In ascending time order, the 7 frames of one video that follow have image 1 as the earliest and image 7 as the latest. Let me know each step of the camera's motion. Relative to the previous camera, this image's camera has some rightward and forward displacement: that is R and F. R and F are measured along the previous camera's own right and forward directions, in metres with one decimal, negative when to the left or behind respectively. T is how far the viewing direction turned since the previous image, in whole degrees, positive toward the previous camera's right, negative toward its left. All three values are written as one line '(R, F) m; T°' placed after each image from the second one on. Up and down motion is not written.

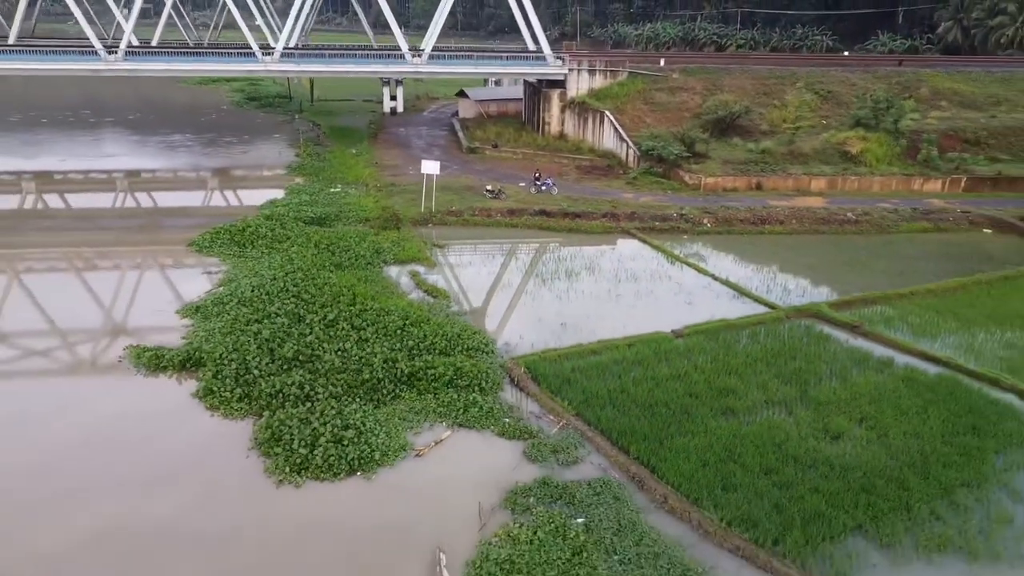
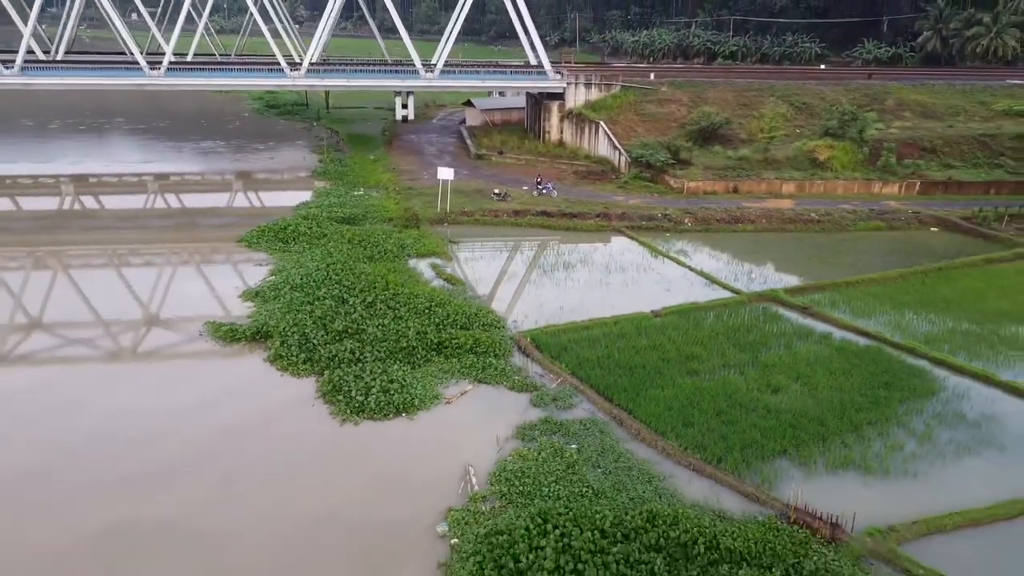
(-0.1, -1.6) m; 0°
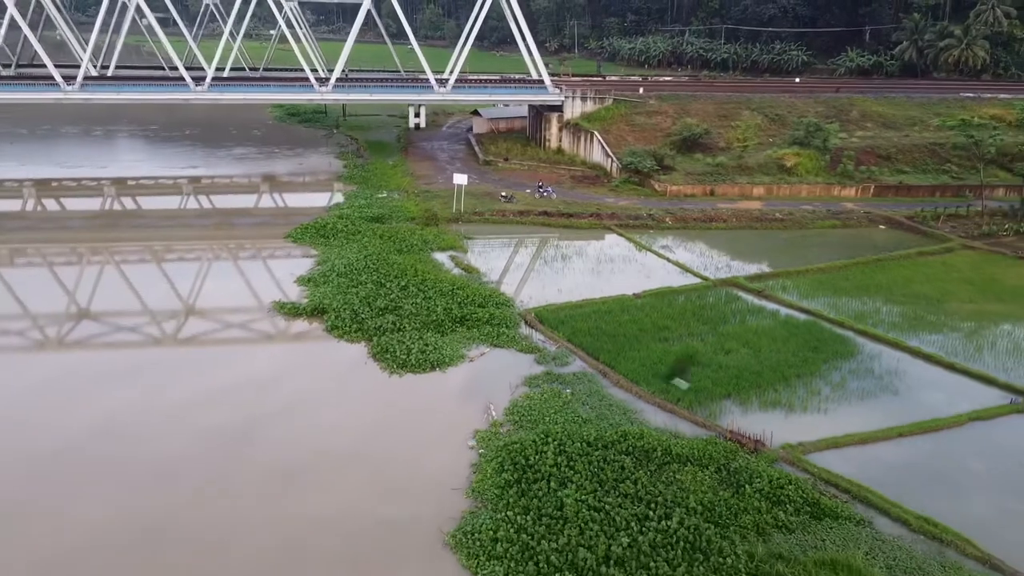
(-0.1, -2.0) m; 0°
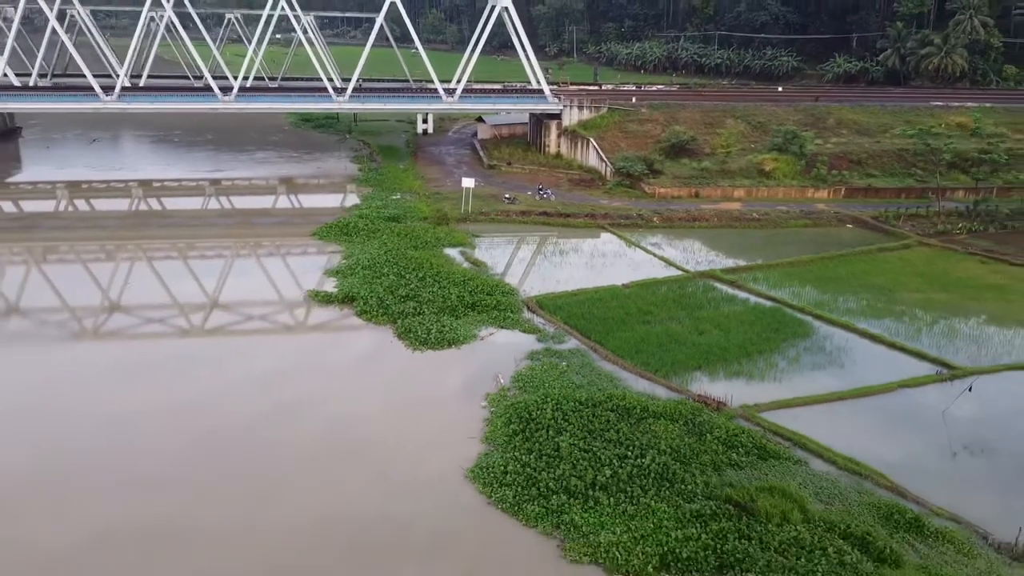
(-0.1, -1.6) m; 0°
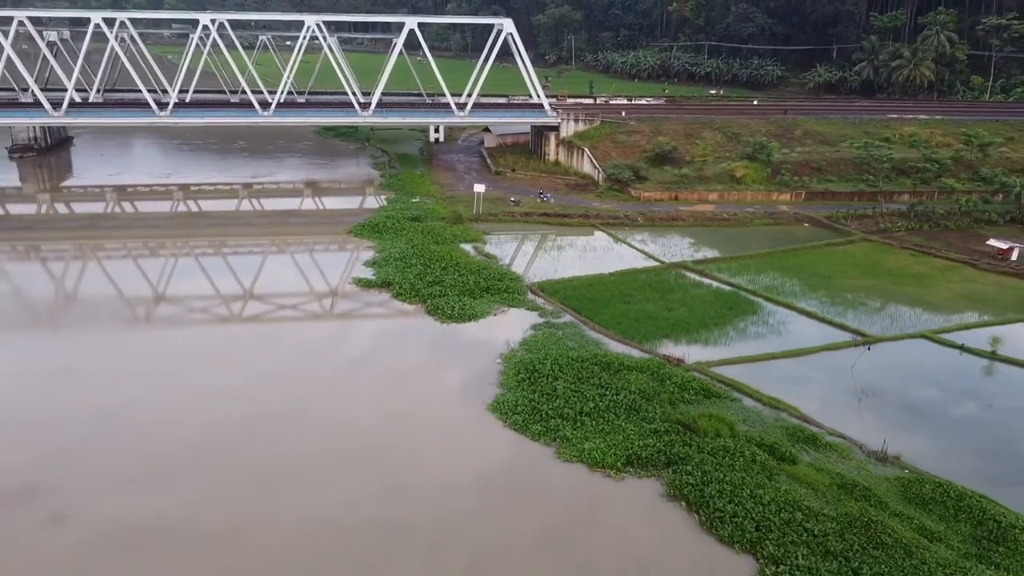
(-0.1, -2.7) m; 0°
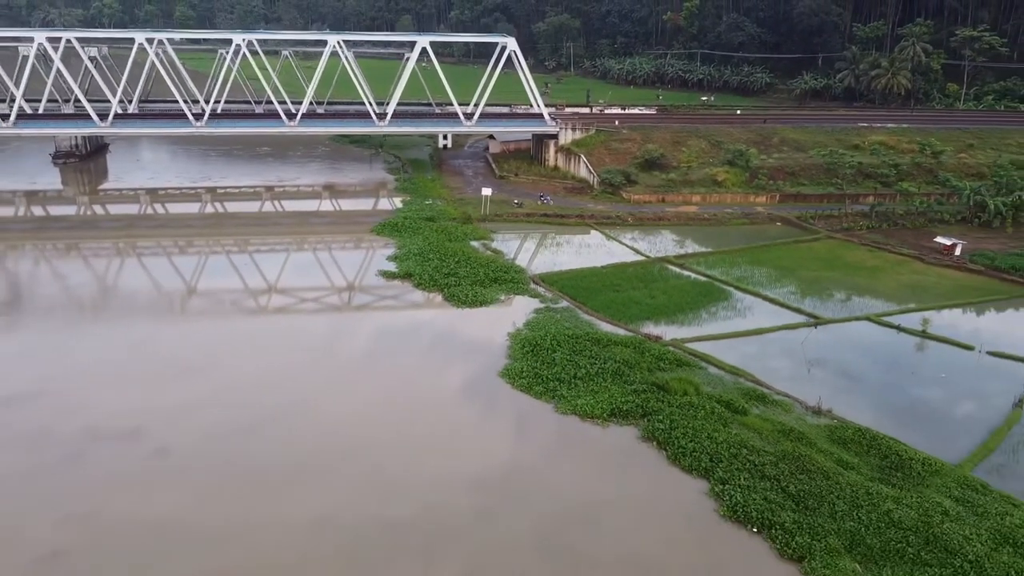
(-0.1, -2.3) m; 0°
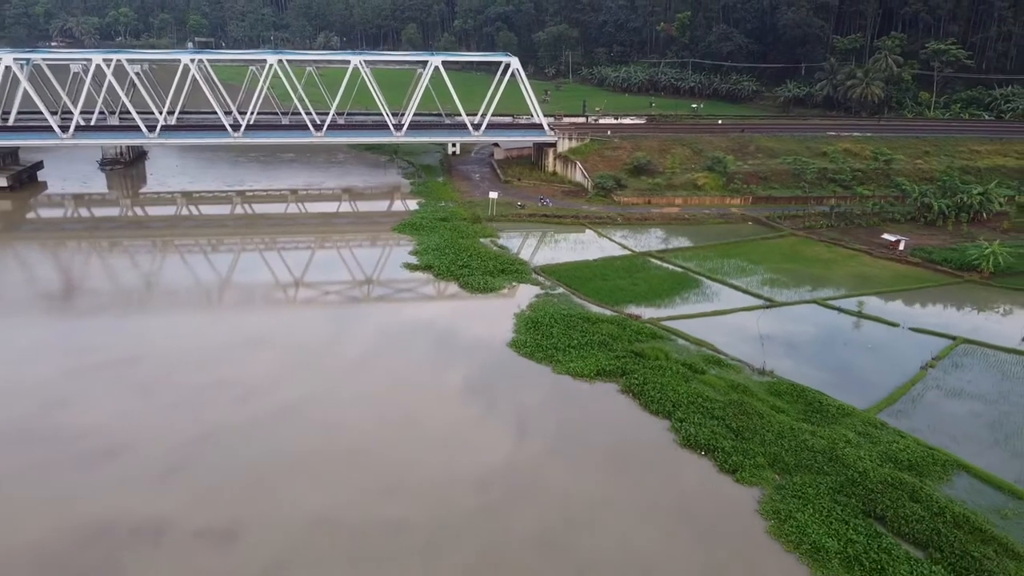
(-0.1, -3.0) m; 0°
